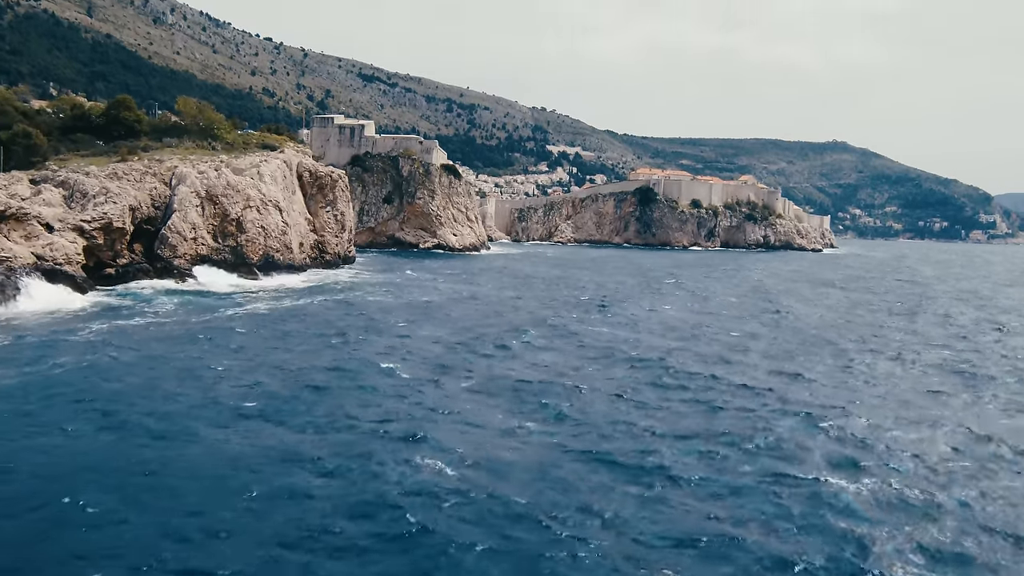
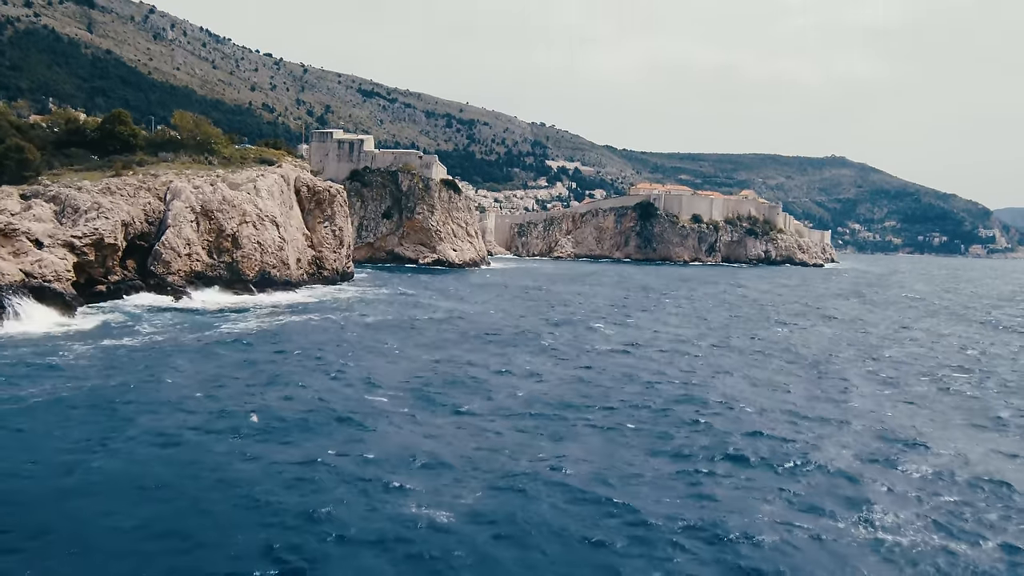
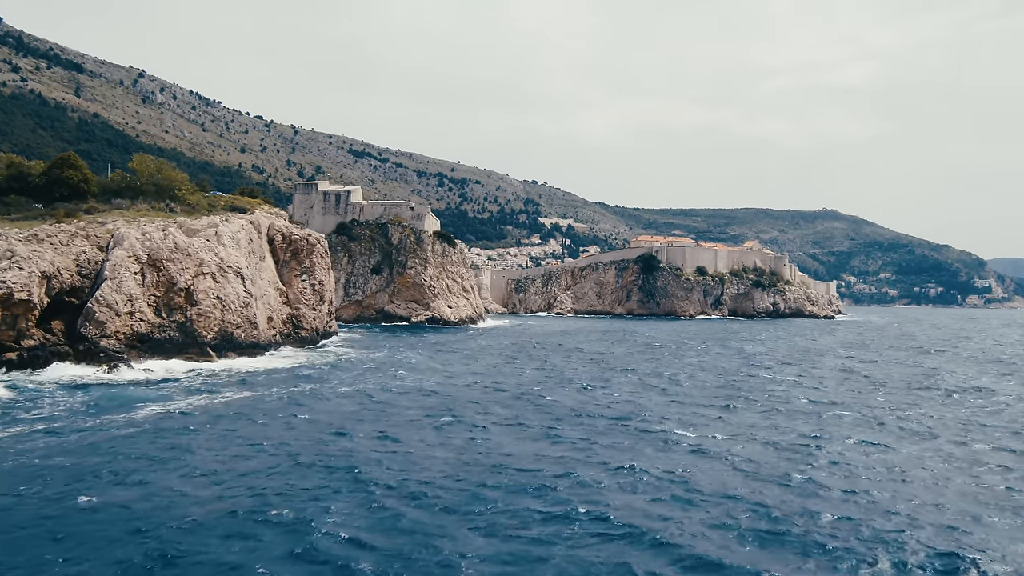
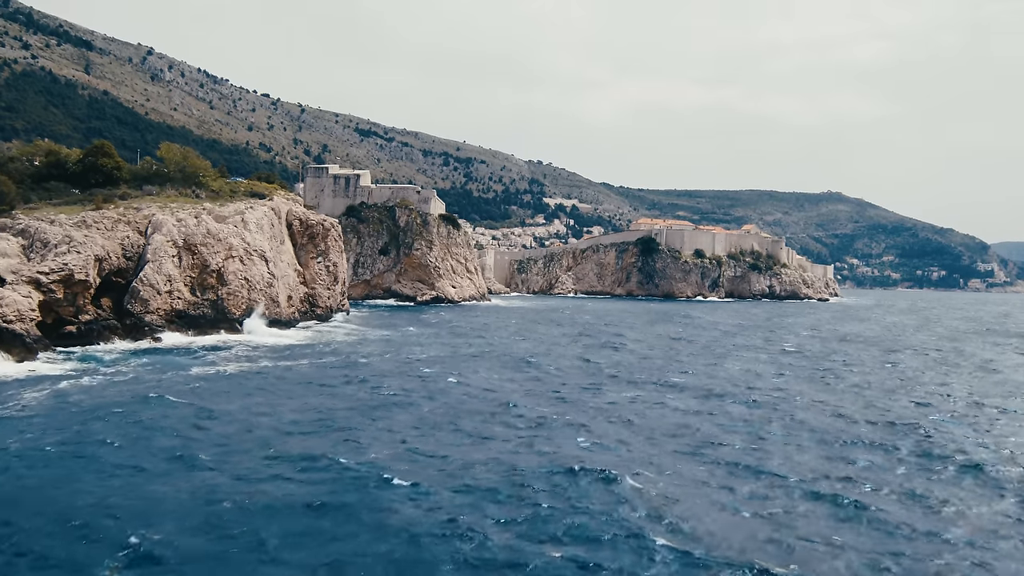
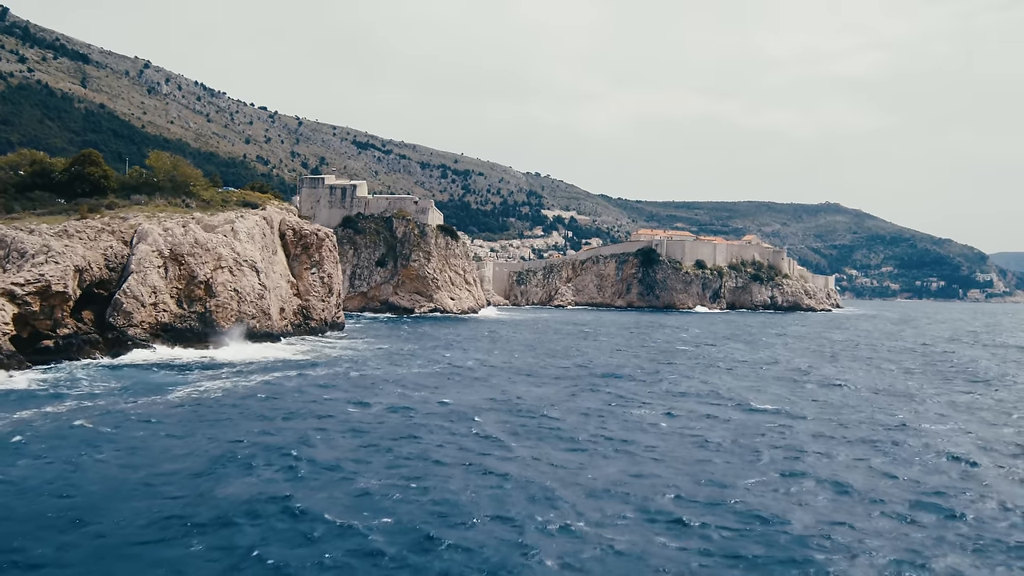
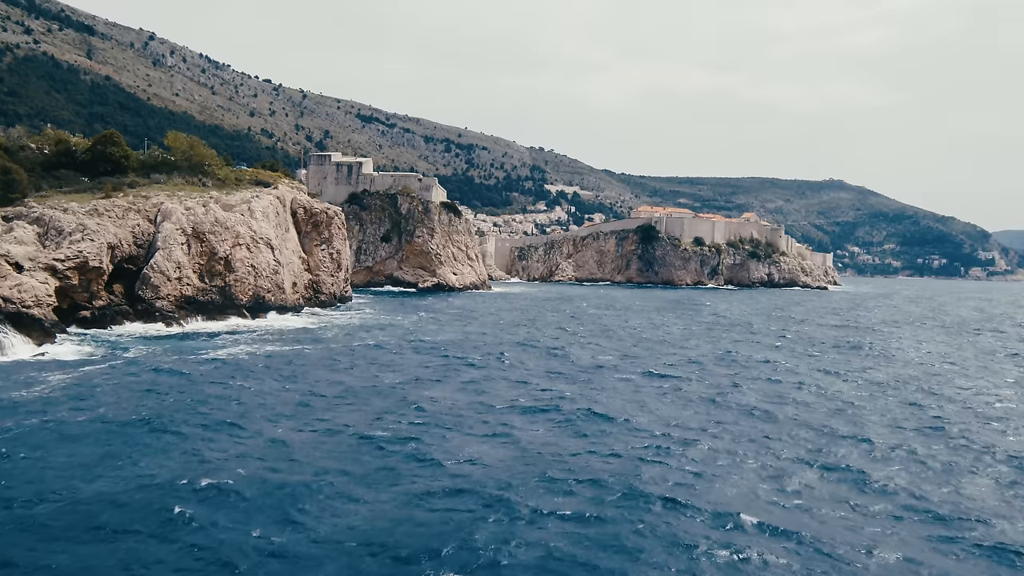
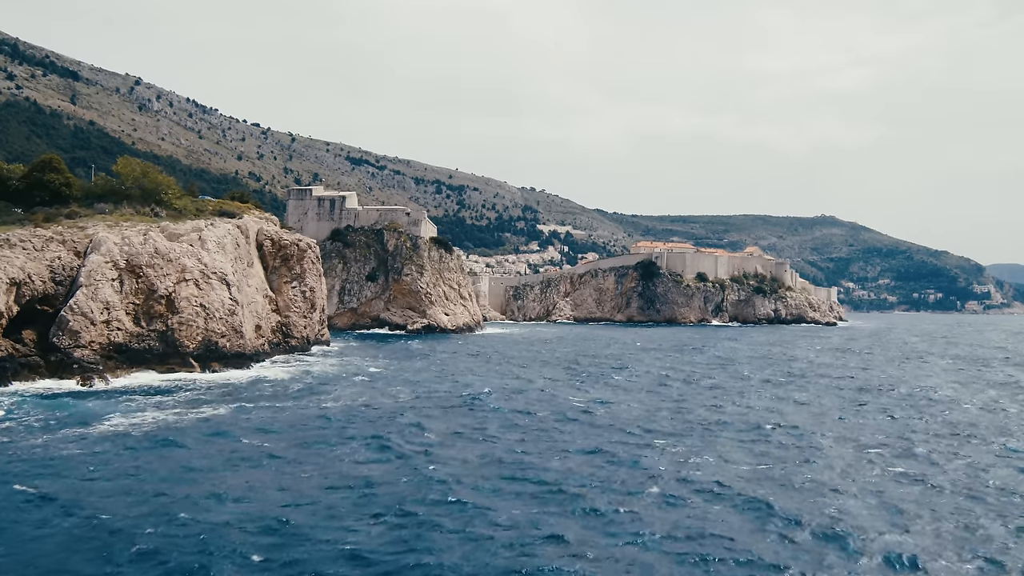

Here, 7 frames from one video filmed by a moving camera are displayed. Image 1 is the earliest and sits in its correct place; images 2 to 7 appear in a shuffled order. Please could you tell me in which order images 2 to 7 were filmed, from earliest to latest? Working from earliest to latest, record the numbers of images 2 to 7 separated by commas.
2, 6, 4, 5, 3, 7
